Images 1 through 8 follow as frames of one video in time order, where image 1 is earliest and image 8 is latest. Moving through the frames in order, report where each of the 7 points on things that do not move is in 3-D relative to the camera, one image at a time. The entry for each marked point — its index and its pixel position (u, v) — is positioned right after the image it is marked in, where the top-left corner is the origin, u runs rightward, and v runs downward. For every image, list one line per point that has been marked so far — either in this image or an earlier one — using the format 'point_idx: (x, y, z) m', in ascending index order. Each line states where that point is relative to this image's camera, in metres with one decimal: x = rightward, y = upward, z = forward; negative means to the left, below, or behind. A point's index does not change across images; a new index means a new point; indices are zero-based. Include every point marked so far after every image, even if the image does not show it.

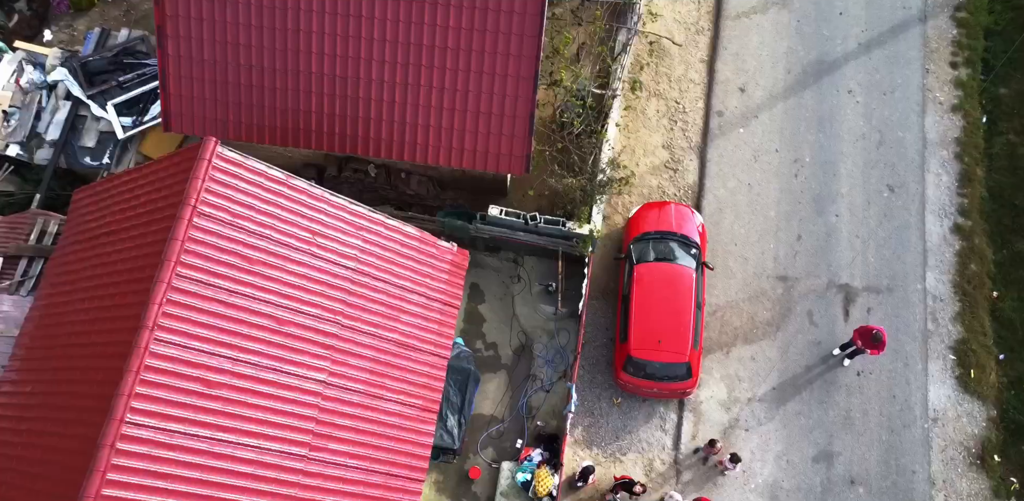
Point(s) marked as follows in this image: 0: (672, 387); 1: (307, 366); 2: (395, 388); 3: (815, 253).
0: (+2.6, -2.2, +13.6) m
1: (-2.9, -1.7, +11.4) m
2: (-1.7, -2.1, +12.2) m
3: (+5.5, -0.1, +15.1) m
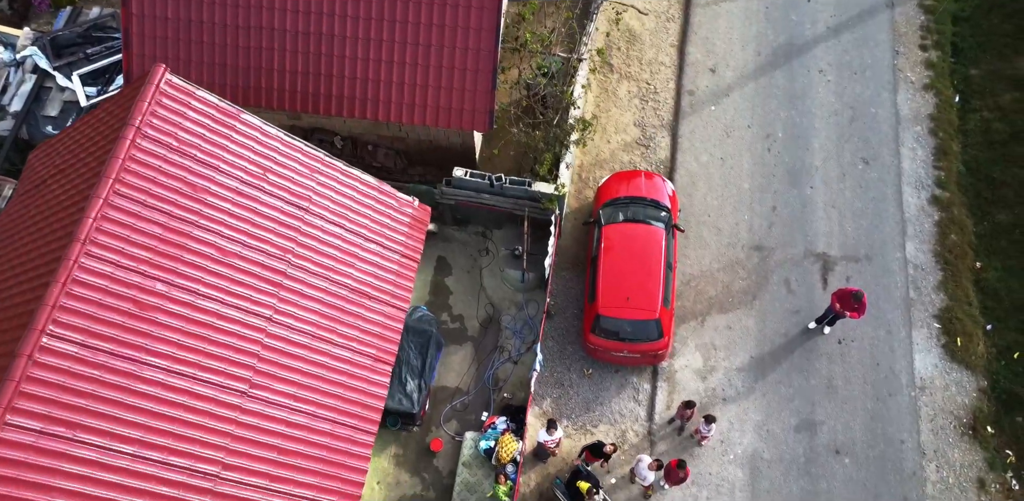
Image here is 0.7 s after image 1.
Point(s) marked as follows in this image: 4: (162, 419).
0: (+2.1, -1.5, +12.9) m
1: (-3.5, -0.7, +10.9) m
2: (-2.3, -1.2, +11.6) m
3: (+5.0, +0.5, +14.7) m
4: (-4.2, -2.0, +9.9) m
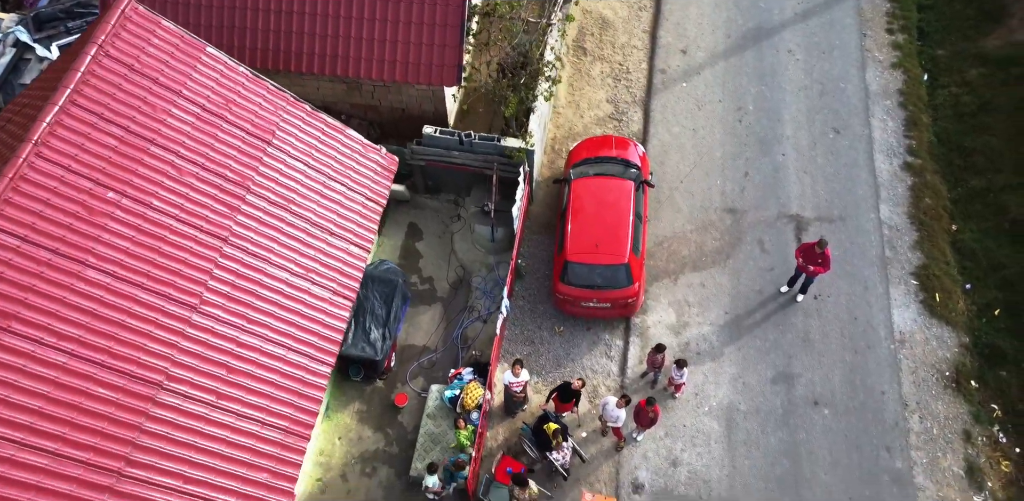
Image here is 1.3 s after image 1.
0: (+1.6, -0.7, +12.6) m
1: (-4.0, +0.4, +10.7) m
2: (-2.8, -0.3, +11.3) m
3: (+4.4, +1.1, +14.6) m
4: (-4.7, -0.8, +9.5) m
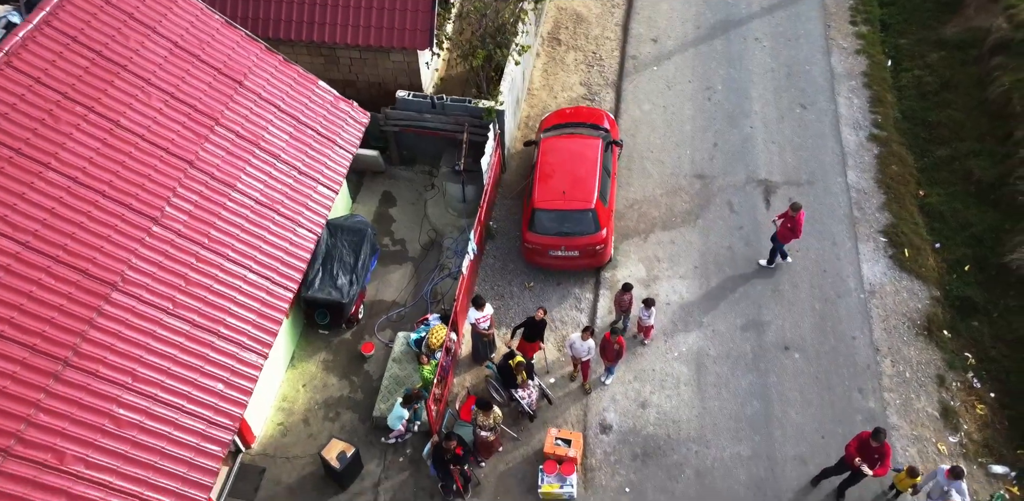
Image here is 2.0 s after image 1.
0: (+1.1, +0.1, +12.7) m
1: (-4.5, +1.4, +10.9) m
2: (-3.3, +0.7, +11.4) m
3: (+4.0, +1.7, +14.8) m
4: (-5.2, +0.3, +9.6) m
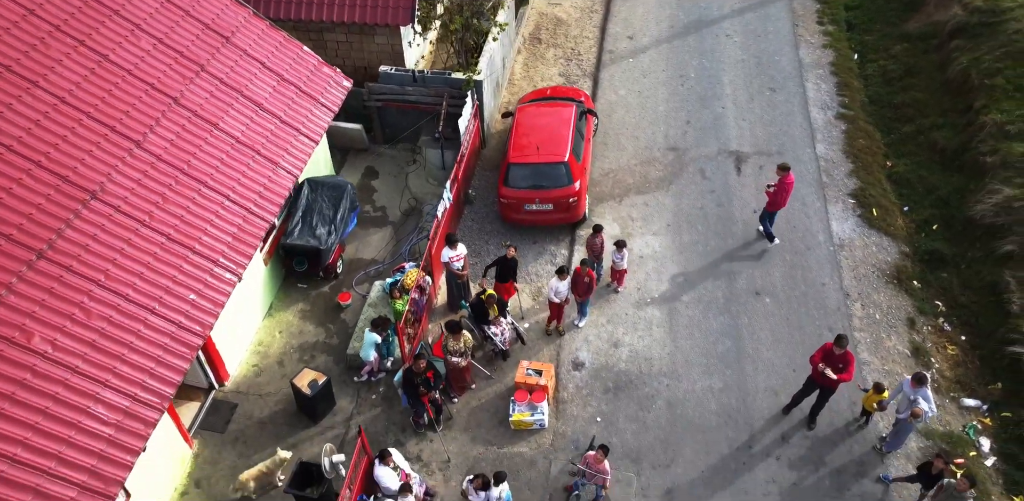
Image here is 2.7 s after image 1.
0: (+0.7, +0.9, +13.0) m
1: (-4.9, +2.3, +11.4) m
2: (-3.7, +1.6, +11.8) m
3: (+3.6, +2.2, +15.3) m
4: (-5.6, +1.4, +9.9) m
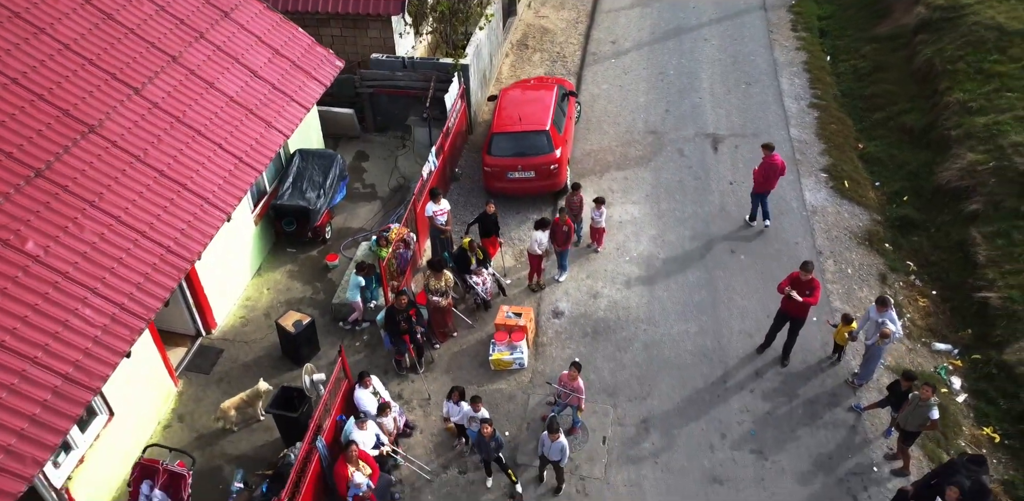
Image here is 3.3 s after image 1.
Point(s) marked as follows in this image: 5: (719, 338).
0: (+0.4, +1.5, +13.5) m
1: (-5.1, +3.1, +12.0) m
2: (-4.0, +2.3, +12.4) m
3: (+3.3, +2.6, +16.0) m
4: (-5.9, +2.3, +10.5) m
5: (+2.9, -1.2, +11.5) m
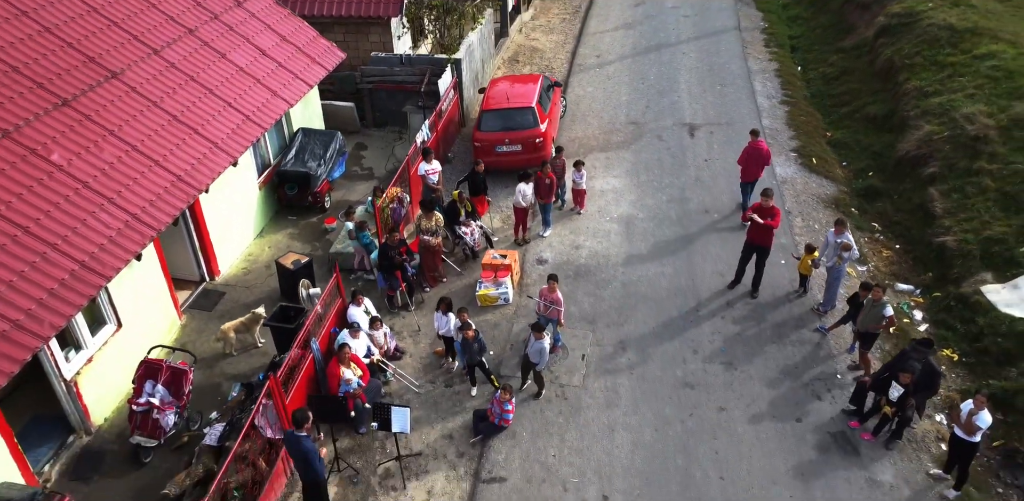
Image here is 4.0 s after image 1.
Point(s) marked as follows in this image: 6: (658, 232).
0: (+0.2, +2.0, +14.5) m
1: (-5.4, +3.8, +13.2) m
2: (-4.2, +2.9, +13.5) m
3: (+3.1, +2.9, +17.0) m
4: (-6.1, +3.2, +11.6) m
5: (+2.7, -0.4, +12.2) m
6: (+2.4, +0.3, +13.3) m
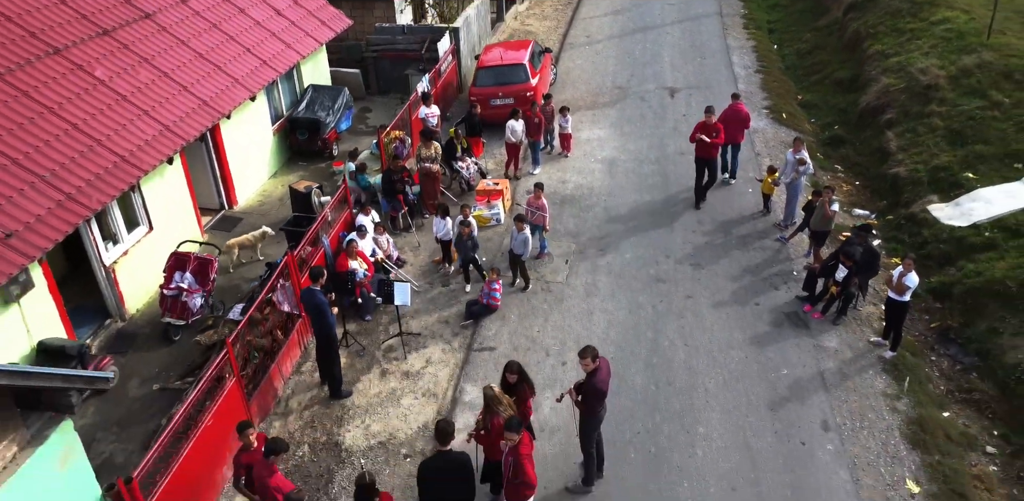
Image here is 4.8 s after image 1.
0: (+0.1, +3.1, +15.8) m
1: (-5.5, +4.9, +14.6) m
2: (-4.3, +4.1, +14.9) m
3: (+3.0, +3.8, +18.4) m
4: (-6.2, +4.4, +13.0) m
5: (+2.5, +0.8, +13.4) m
6: (+2.2, +1.4, +14.6) m
